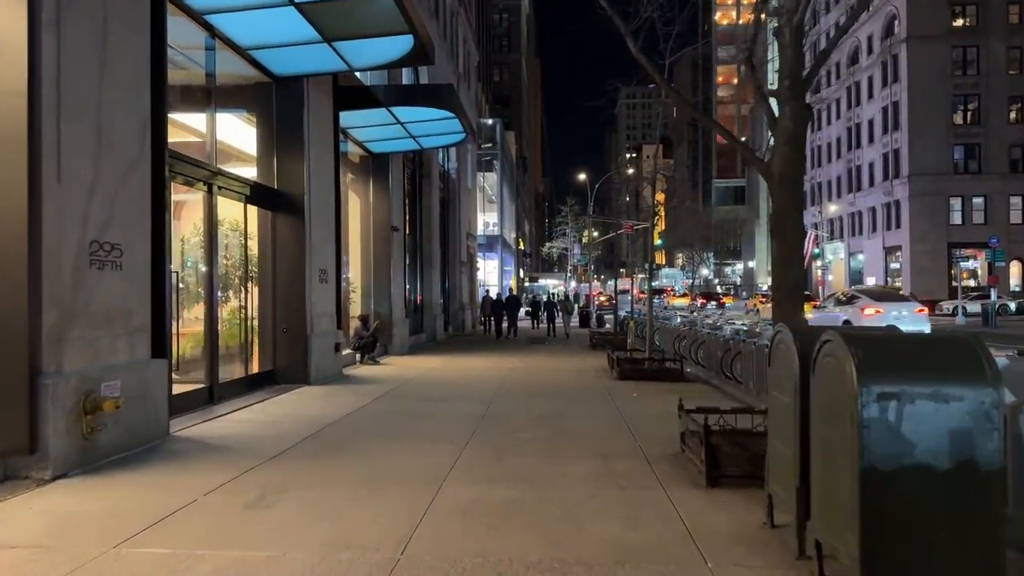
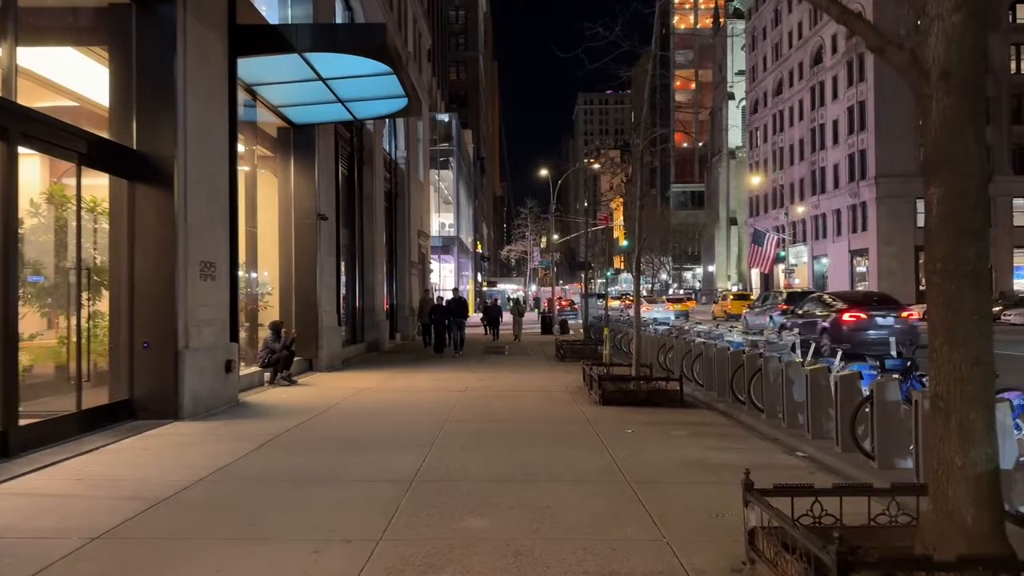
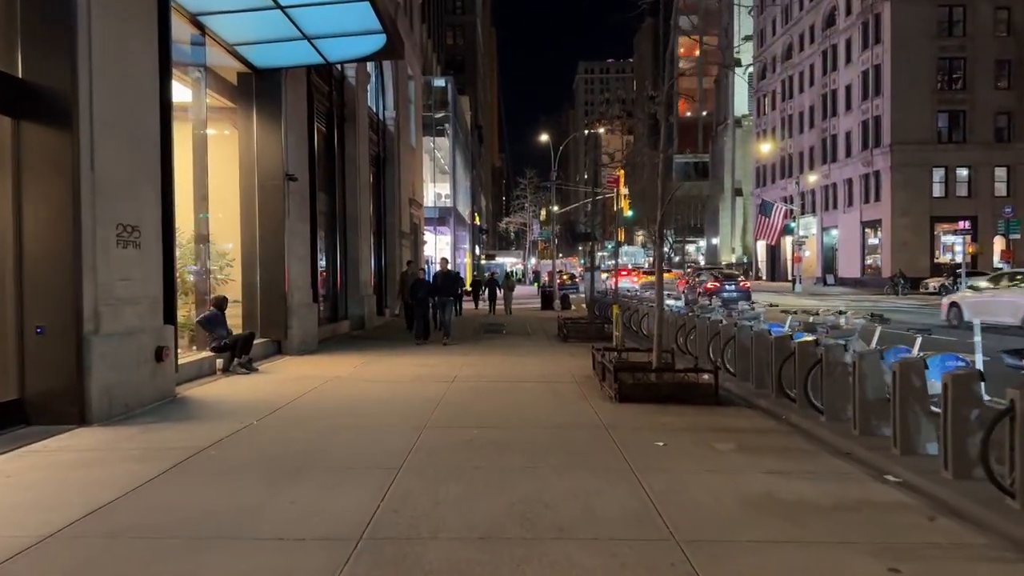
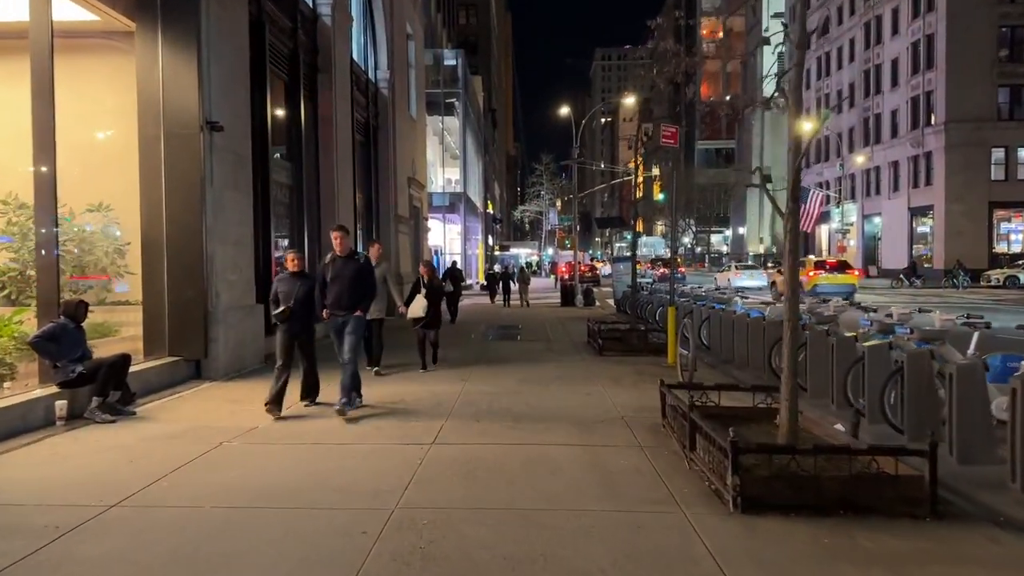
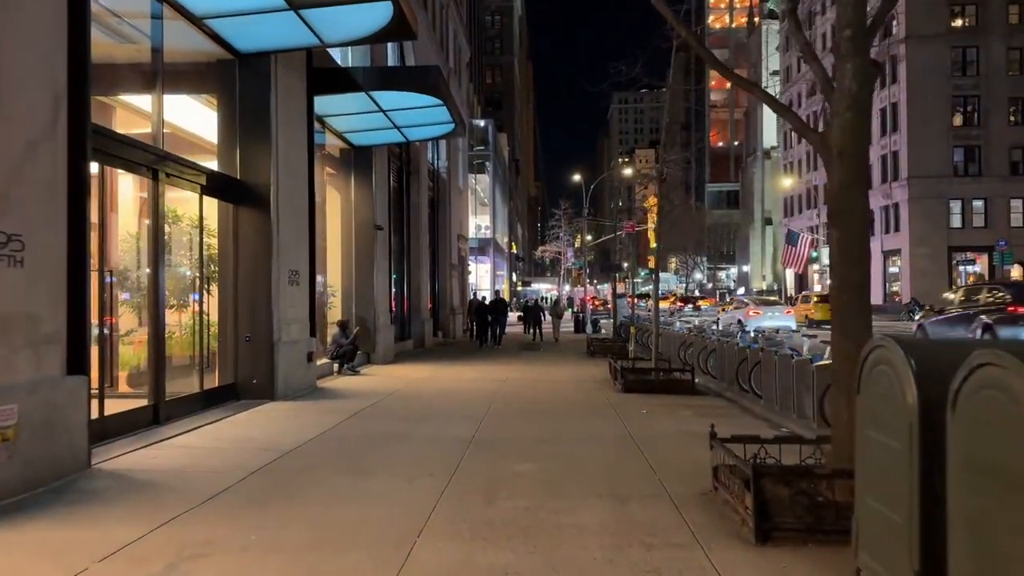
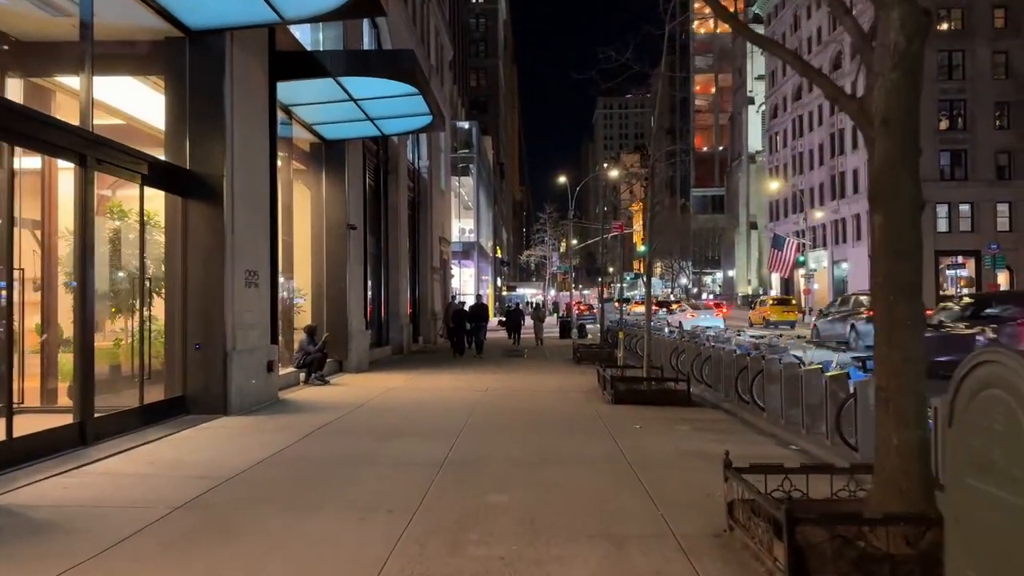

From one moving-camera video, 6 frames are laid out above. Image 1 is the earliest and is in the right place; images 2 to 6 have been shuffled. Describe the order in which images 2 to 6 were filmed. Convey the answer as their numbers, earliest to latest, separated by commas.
5, 6, 2, 3, 4
